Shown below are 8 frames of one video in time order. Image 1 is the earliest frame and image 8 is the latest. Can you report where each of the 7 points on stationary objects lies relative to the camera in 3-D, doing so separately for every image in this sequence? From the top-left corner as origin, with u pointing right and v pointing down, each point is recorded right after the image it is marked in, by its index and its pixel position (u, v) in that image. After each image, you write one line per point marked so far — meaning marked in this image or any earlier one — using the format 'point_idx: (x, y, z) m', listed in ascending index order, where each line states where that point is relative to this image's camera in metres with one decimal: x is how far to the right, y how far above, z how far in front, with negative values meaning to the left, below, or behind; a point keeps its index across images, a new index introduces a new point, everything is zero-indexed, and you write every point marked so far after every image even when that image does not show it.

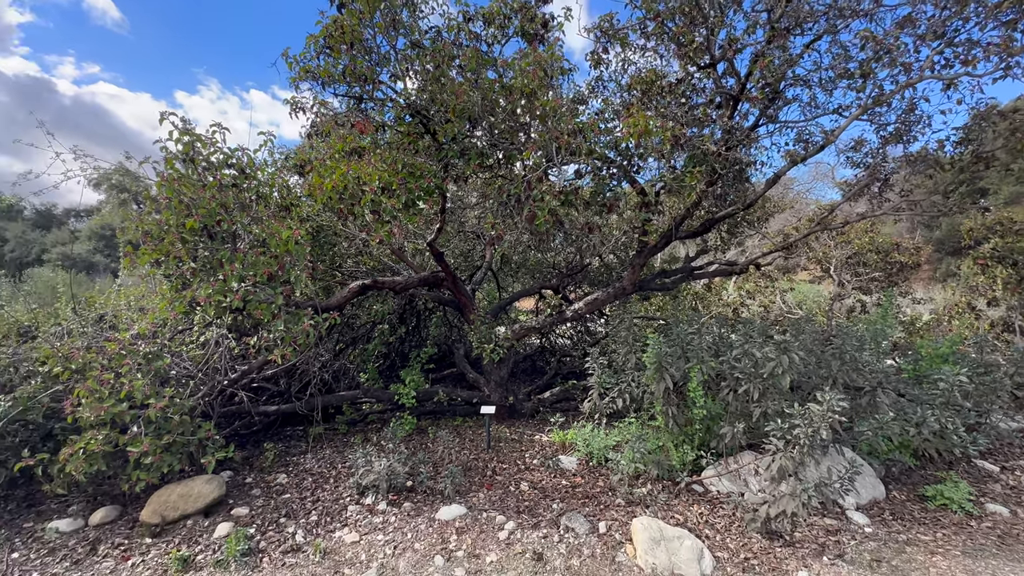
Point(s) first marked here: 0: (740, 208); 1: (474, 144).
0: (+2.1, +0.7, +4.1) m
1: (-0.3, +1.2, +3.7) m
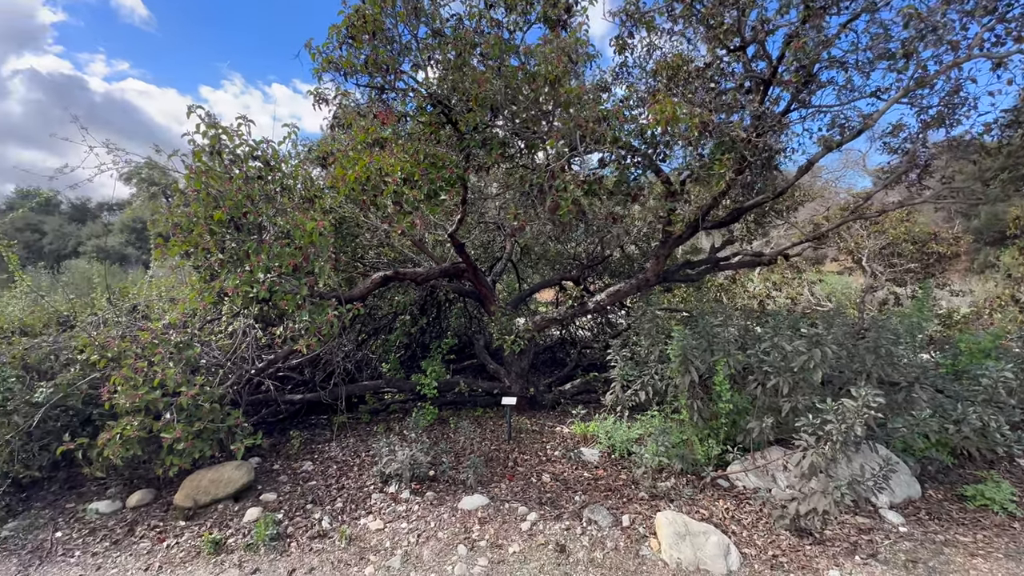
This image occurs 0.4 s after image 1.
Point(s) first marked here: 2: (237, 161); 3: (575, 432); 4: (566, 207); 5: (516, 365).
0: (+2.3, +0.8, +4.0) m
1: (-0.1, +1.2, +3.6) m
2: (-2.1, +1.0, +3.5) m
3: (+0.6, -1.4, +4.3) m
4: (+0.4, +0.6, +3.4) m
5: (0.0, -0.9, +5.2) m
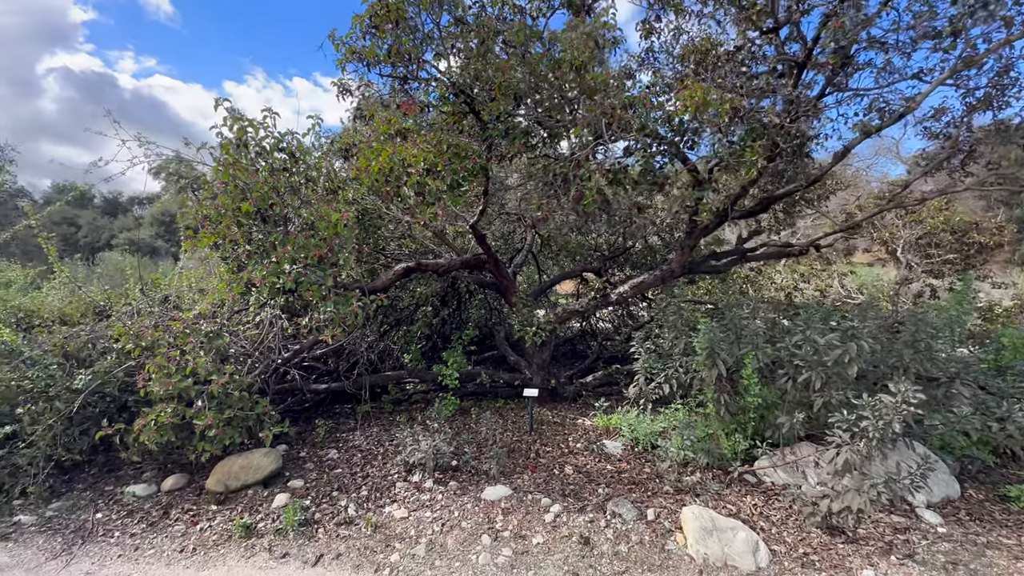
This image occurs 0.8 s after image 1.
0: (+2.5, +0.9, +3.8) m
1: (+0.1, +1.3, +3.6) m
2: (-2.0, +1.1, +3.6) m
3: (+0.8, -1.3, +4.3) m
4: (+0.6, +0.7, +3.3) m
5: (+0.3, -0.8, +5.2) m
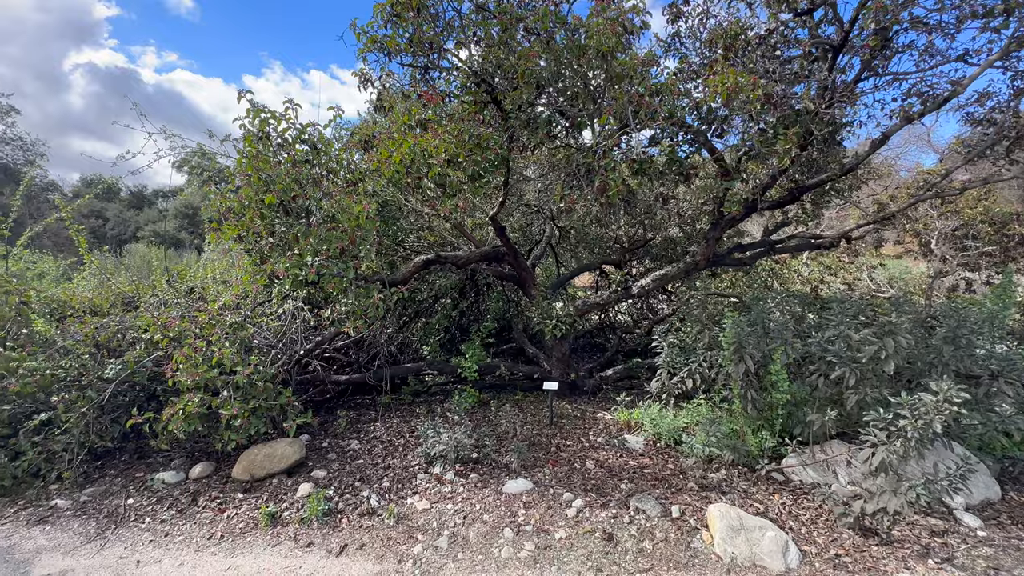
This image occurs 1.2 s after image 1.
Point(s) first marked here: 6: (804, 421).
0: (+2.7, +0.9, +3.7) m
1: (+0.2, +1.4, +3.5) m
2: (-1.8, +1.1, +3.6) m
3: (+1.0, -1.2, +4.2) m
4: (+0.8, +0.7, +3.3) m
5: (+0.5, -0.7, +5.1) m
6: (+2.1, -0.9, +3.2) m
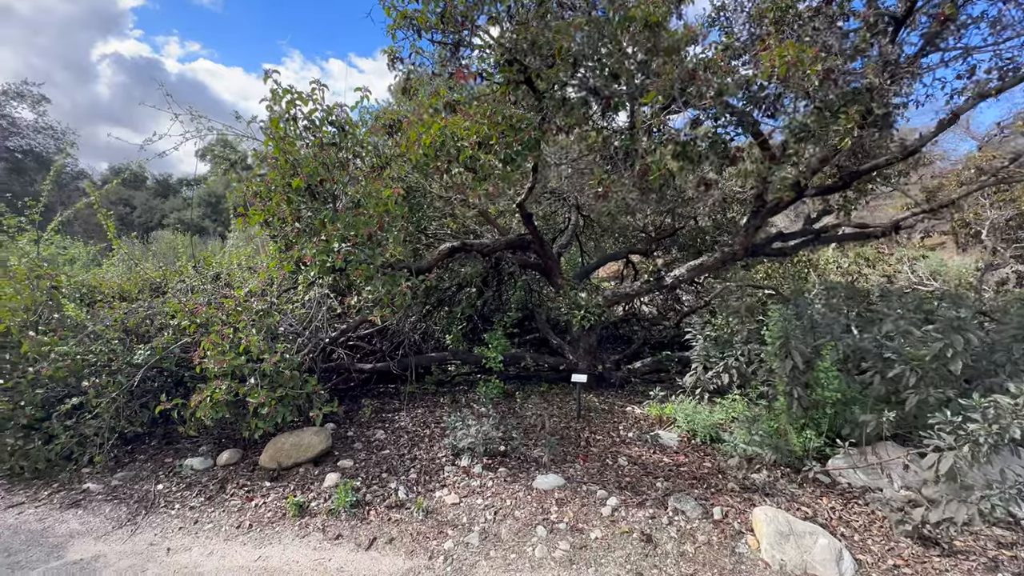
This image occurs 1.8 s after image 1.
0: (+2.9, +1.0, +3.4) m
1: (+0.5, +1.4, +3.3) m
2: (-1.5, +1.2, +3.5) m
3: (+1.3, -1.1, +4.1) m
4: (+1.0, +0.8, +3.1) m
5: (+0.8, -0.6, +5.0) m
6: (+2.3, -0.9, +3.0) m
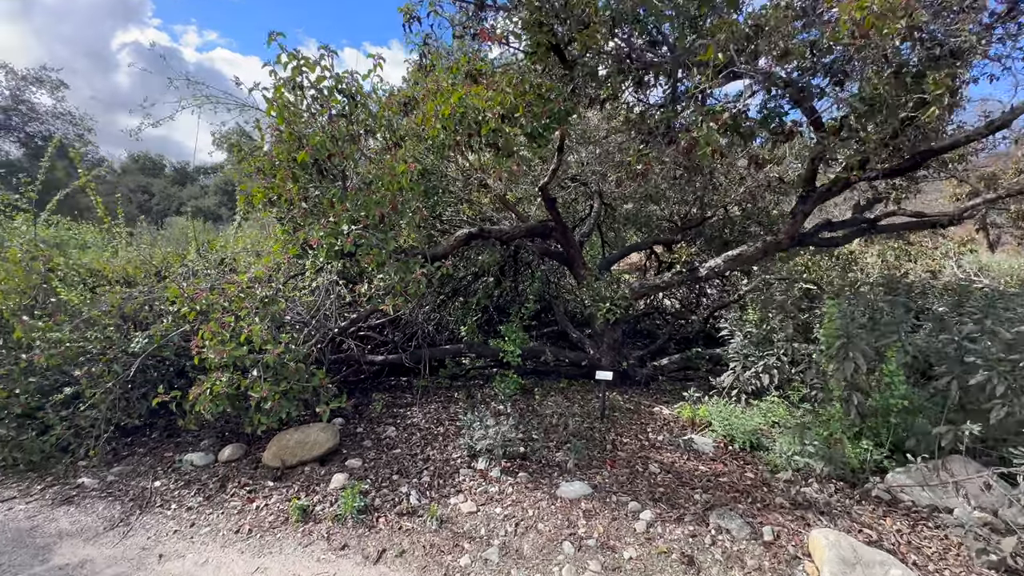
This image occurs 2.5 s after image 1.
0: (+3.1, +1.0, +3.1) m
1: (+0.7, +1.5, +3.0) m
2: (-1.4, +1.3, +3.2) m
3: (+1.4, -1.1, +3.8) m
4: (+1.2, +0.9, +2.8) m
5: (+1.0, -0.5, +4.7) m
6: (+2.4, -0.9, +2.6) m
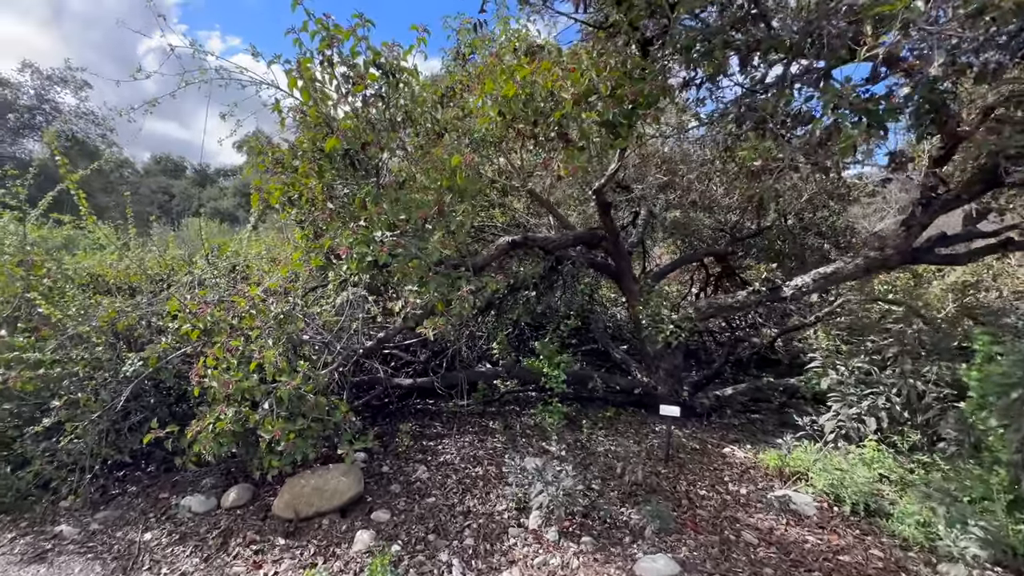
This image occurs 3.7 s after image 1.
0: (+3.5, +0.8, +2.4) m
1: (+1.0, +1.4, +2.5) m
2: (-1.0, +1.2, +2.7) m
3: (+1.8, -1.2, +3.2) m
4: (+1.5, +0.7, +2.2) m
5: (+1.4, -0.7, +4.1) m
6: (+2.7, -1.0, +2.0) m
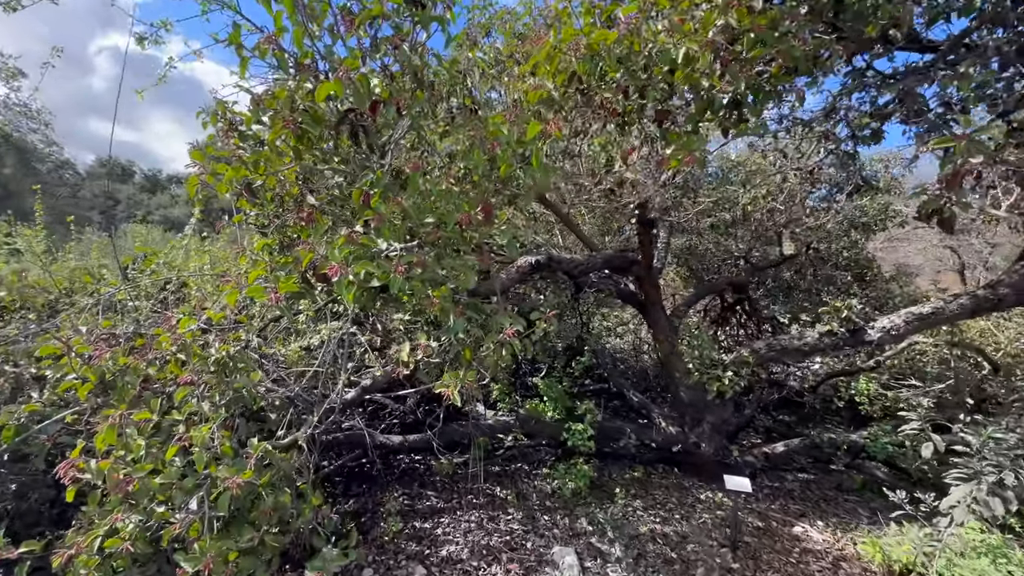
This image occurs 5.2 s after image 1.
0: (+3.7, +0.6, +2.0) m
1: (+1.3, +1.2, +1.8) m
2: (-0.7, +1.1, +1.9) m
3: (+1.9, -1.5, +2.5) m
4: (+1.8, +0.5, +1.6) m
5: (+1.5, -0.9, +3.4) m
6: (+3.0, -1.2, +1.4) m
